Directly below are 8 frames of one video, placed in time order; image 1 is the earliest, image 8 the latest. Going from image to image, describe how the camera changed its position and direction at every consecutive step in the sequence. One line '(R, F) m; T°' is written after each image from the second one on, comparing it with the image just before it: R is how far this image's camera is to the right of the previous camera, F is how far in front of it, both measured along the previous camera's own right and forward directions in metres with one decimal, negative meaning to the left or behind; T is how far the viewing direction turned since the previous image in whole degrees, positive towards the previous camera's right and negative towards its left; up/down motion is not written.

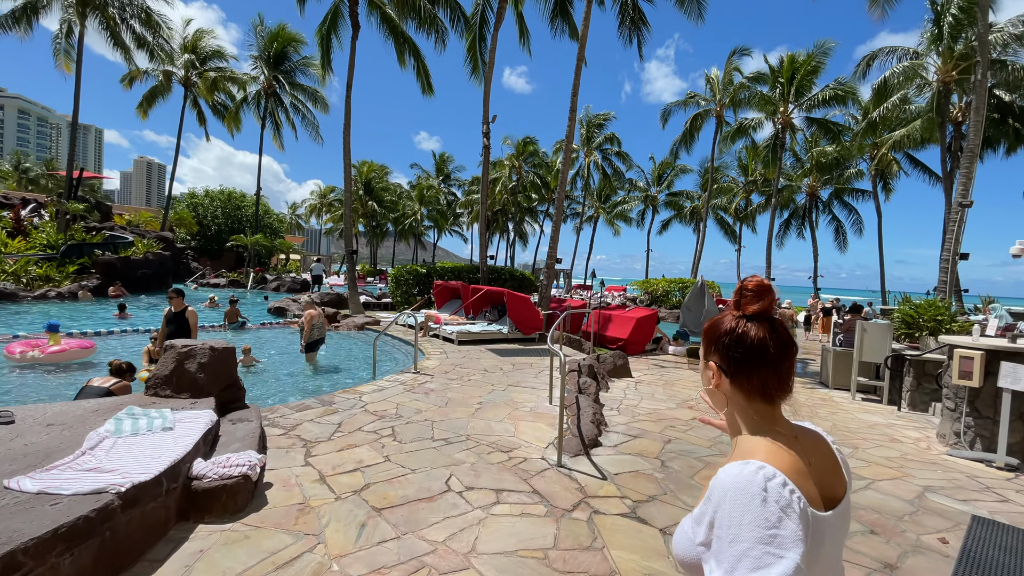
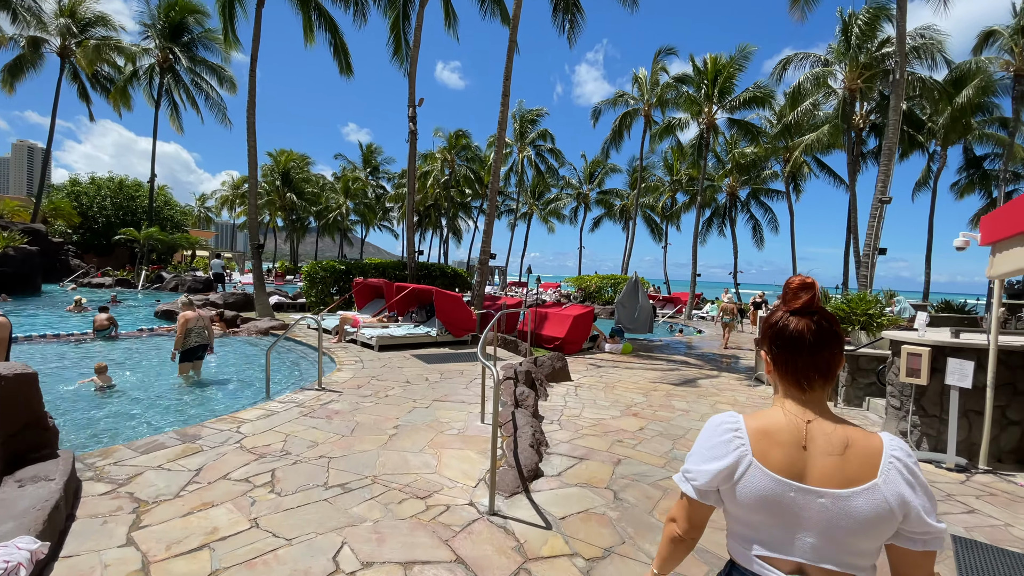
(+0.1, +1.0) m; +8°
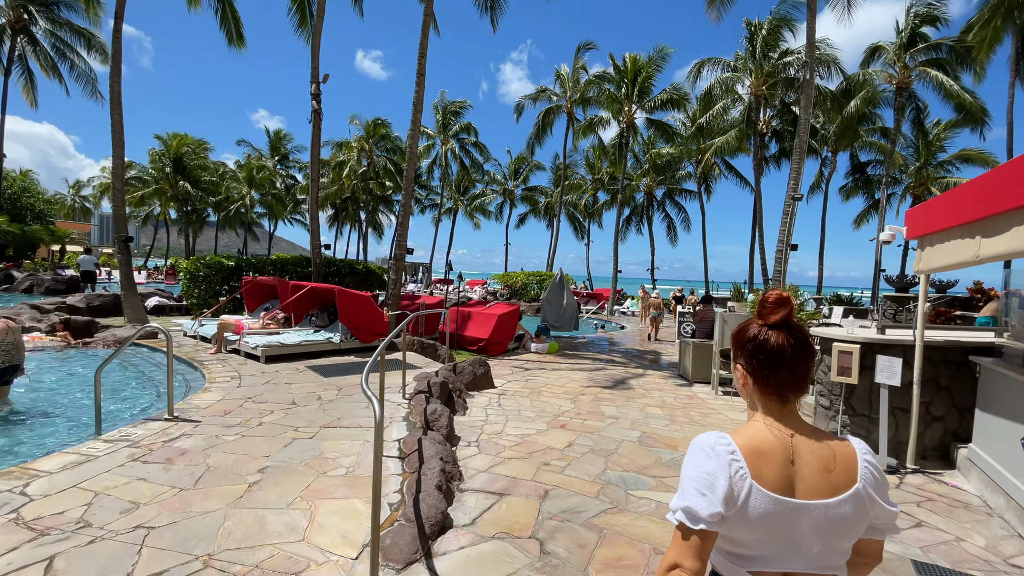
(+0.2, +0.9) m; +9°
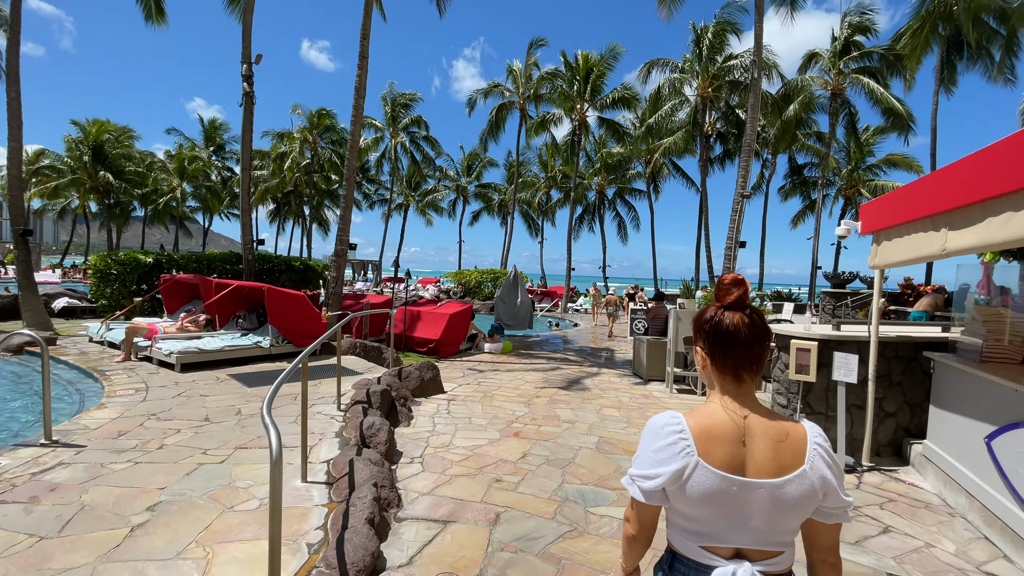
(+0.1, +0.5) m; +5°
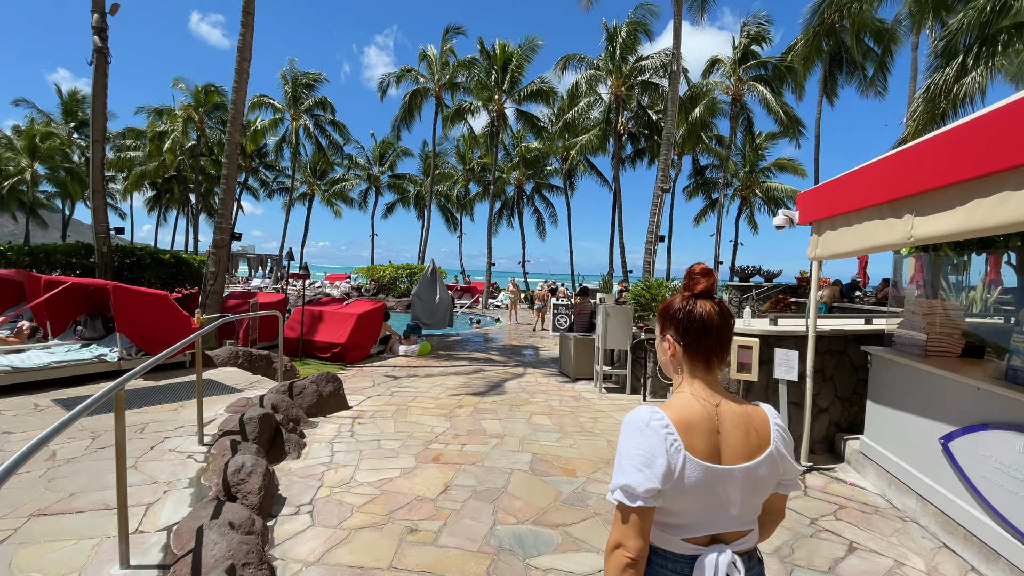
(0.0, +0.9) m; +10°
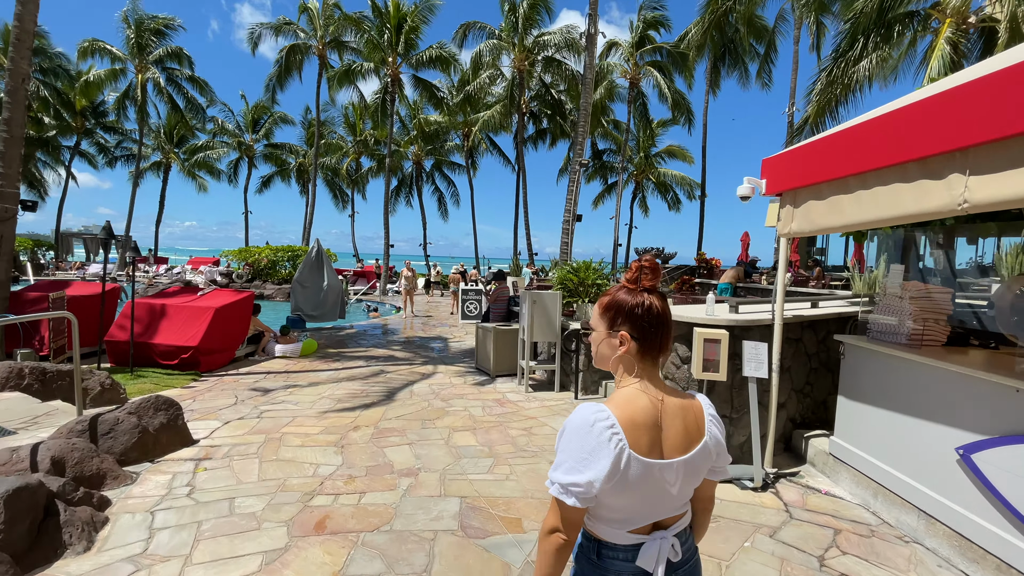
(-0.1, +1.3) m; +12°
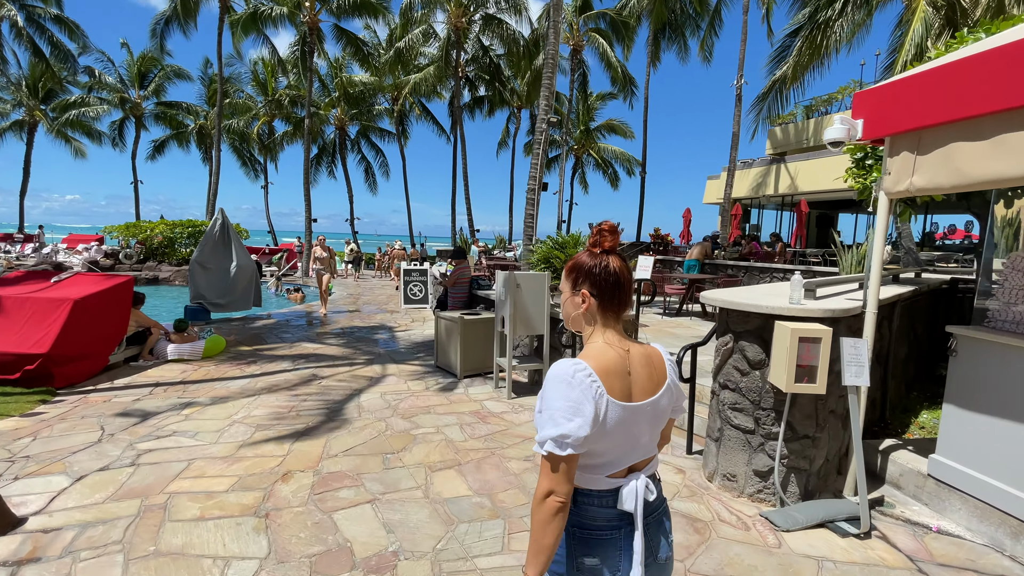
(-0.5, +1.5) m; +8°
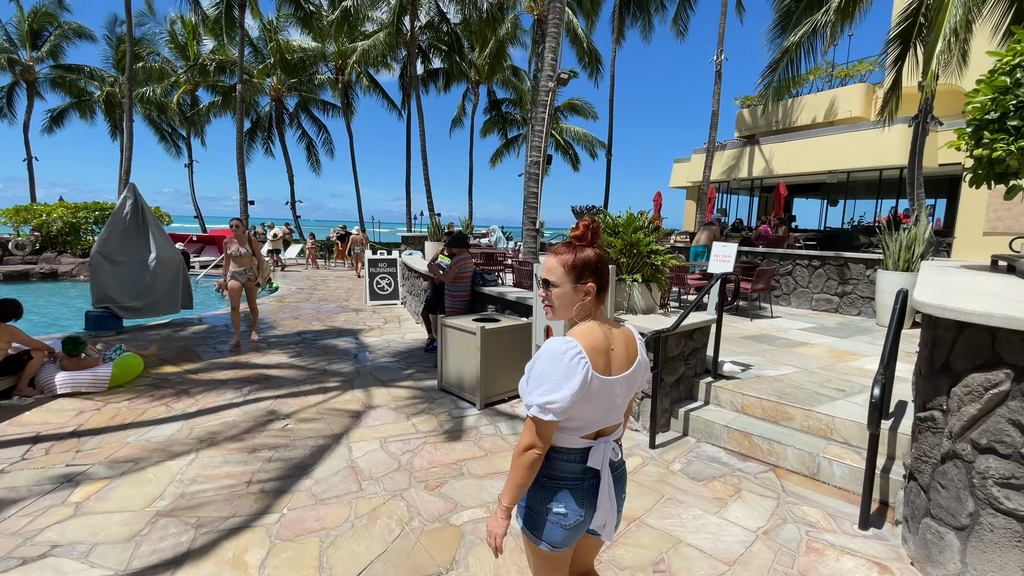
(-0.8, +1.5) m; +6°
